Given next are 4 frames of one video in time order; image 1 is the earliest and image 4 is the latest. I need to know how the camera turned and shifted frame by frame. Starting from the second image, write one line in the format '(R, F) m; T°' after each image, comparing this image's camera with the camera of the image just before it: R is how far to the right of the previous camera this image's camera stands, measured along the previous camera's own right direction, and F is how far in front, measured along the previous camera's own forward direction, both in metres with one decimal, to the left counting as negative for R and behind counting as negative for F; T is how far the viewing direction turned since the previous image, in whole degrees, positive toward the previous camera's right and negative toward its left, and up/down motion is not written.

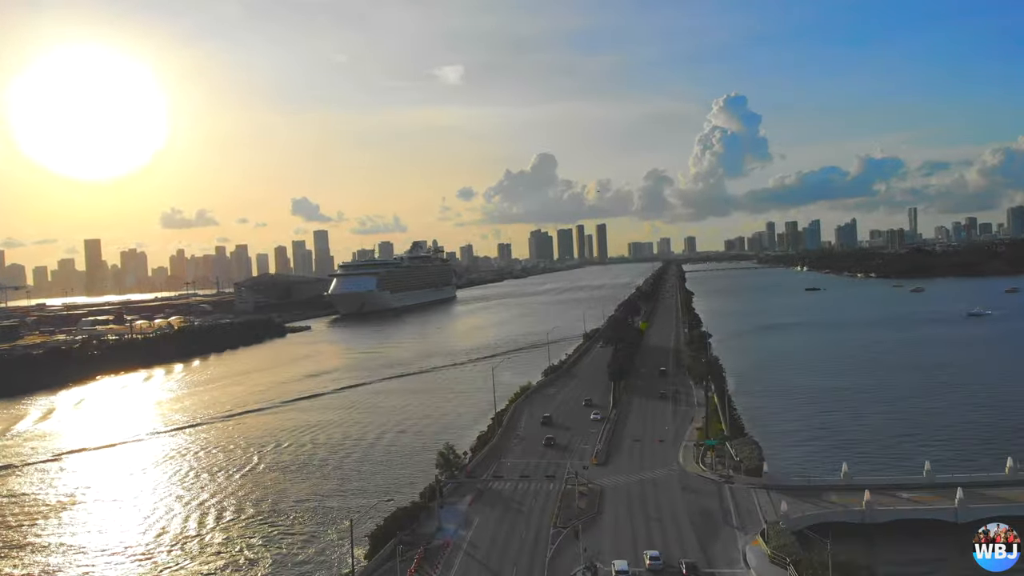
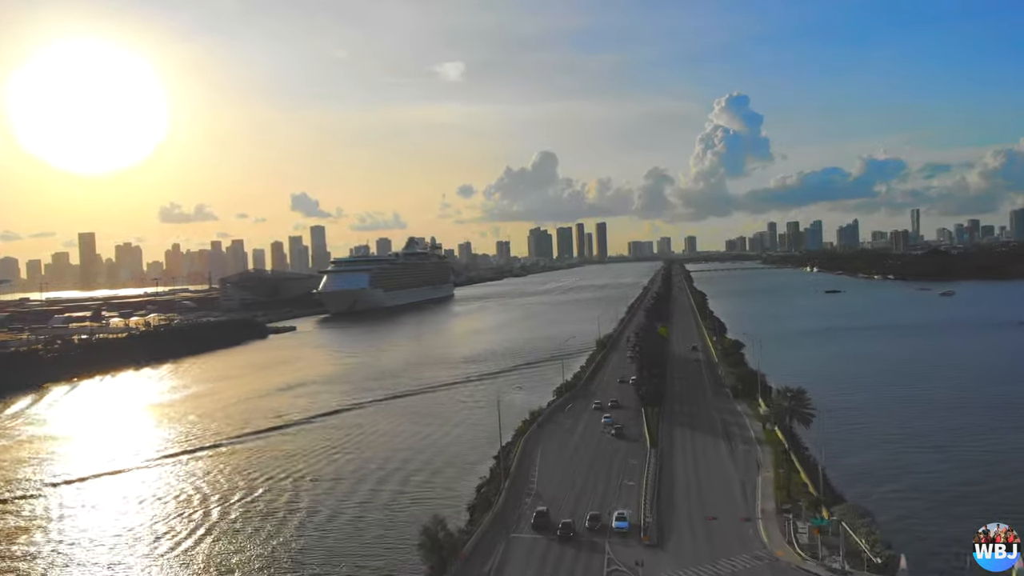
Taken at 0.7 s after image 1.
(-0.1, +1.6) m; 0°
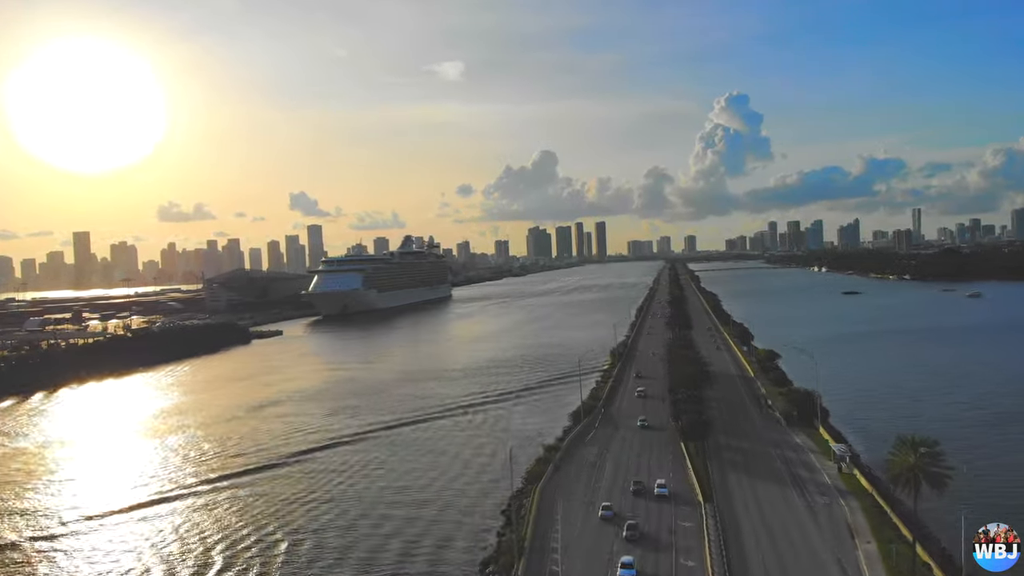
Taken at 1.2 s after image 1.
(-0.1, +1.3) m; 0°
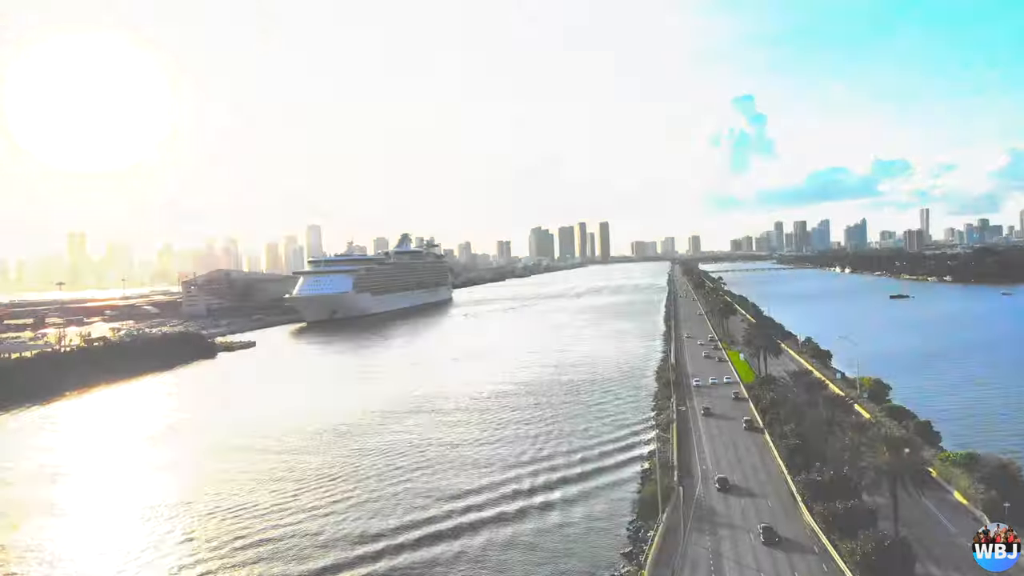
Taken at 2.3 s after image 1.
(-0.2, +2.5) m; 0°
